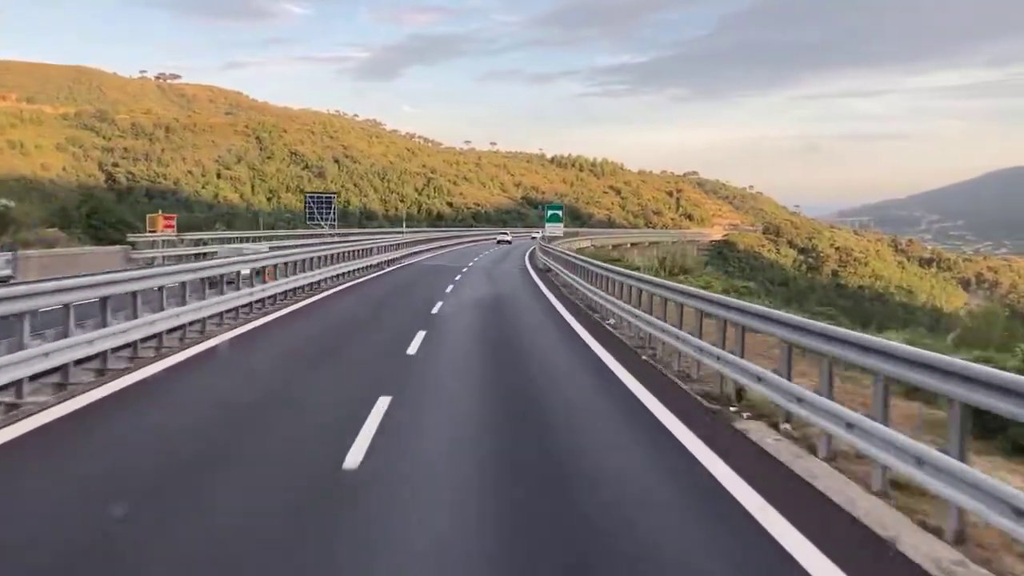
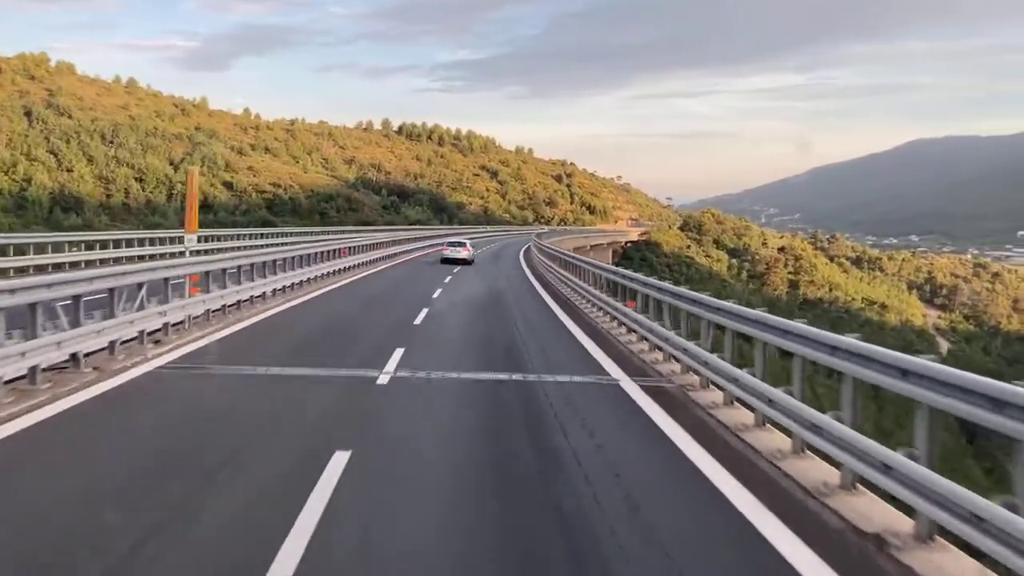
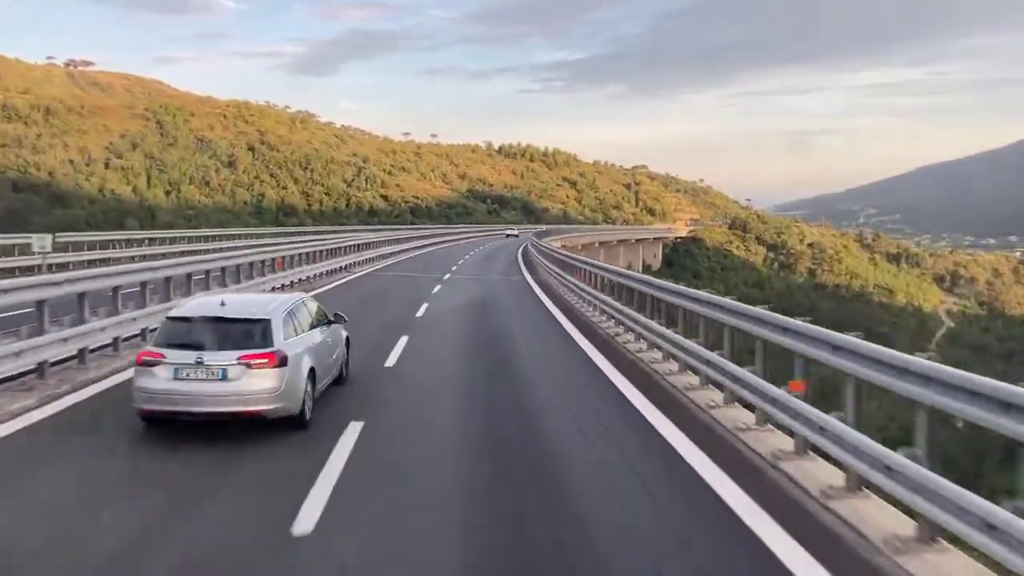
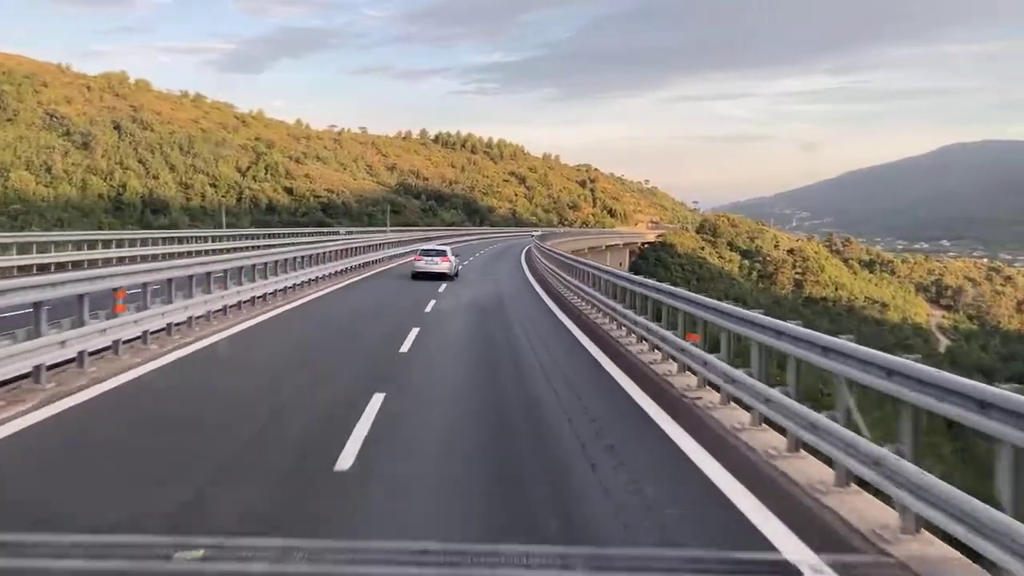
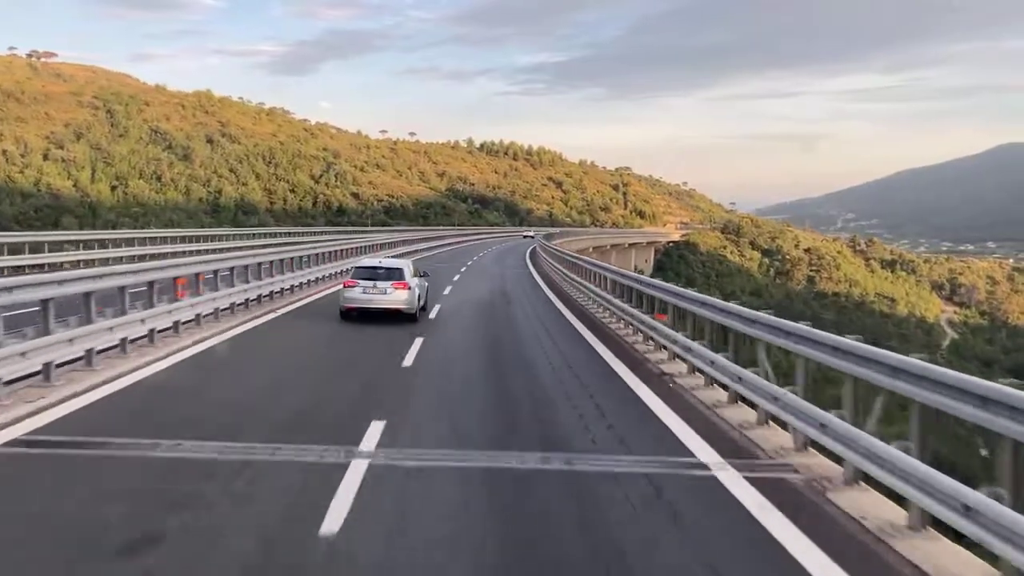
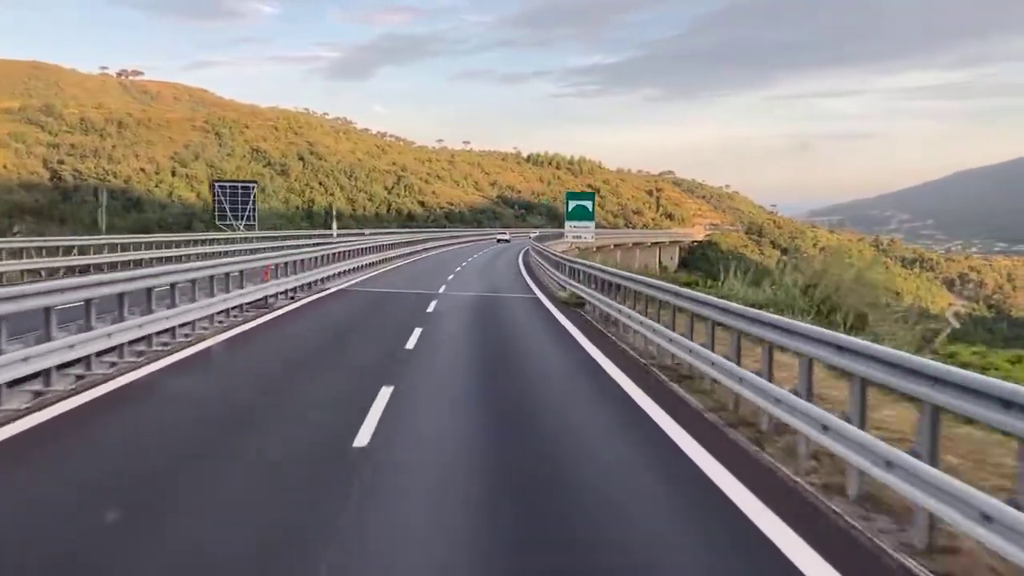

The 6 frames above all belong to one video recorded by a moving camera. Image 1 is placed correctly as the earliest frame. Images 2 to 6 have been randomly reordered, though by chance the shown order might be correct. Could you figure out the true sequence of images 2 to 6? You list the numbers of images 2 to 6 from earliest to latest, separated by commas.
6, 3, 5, 4, 2
